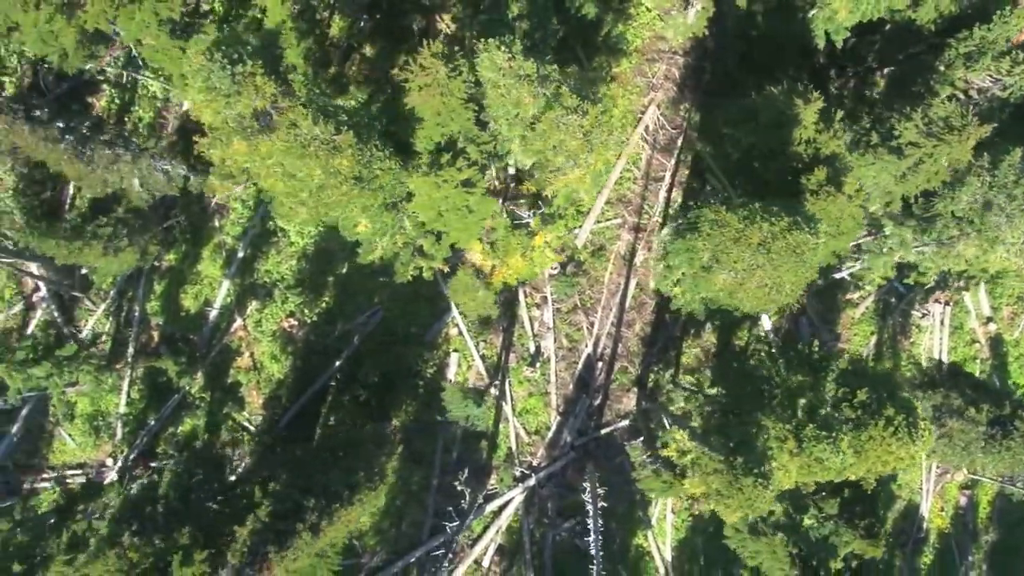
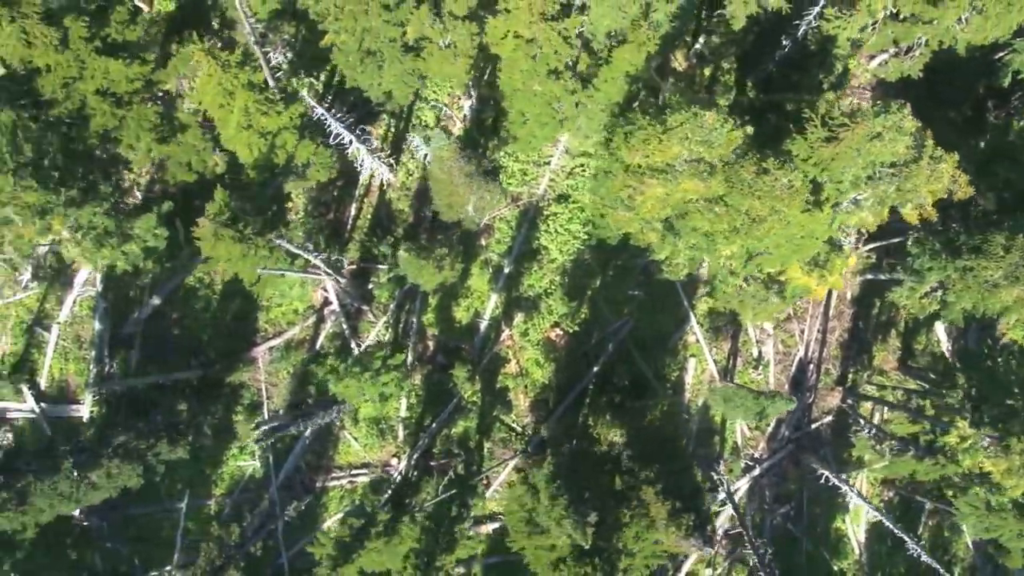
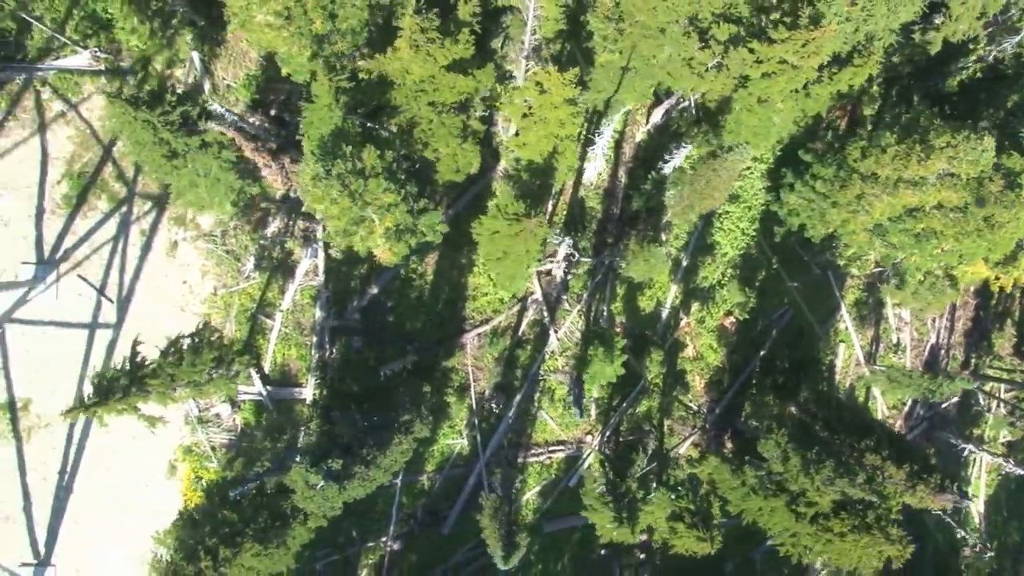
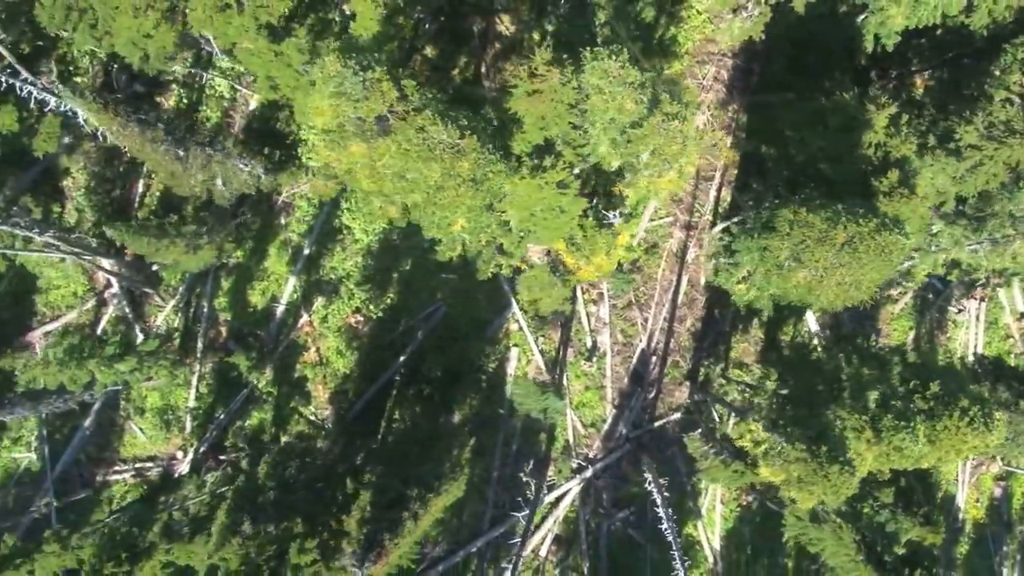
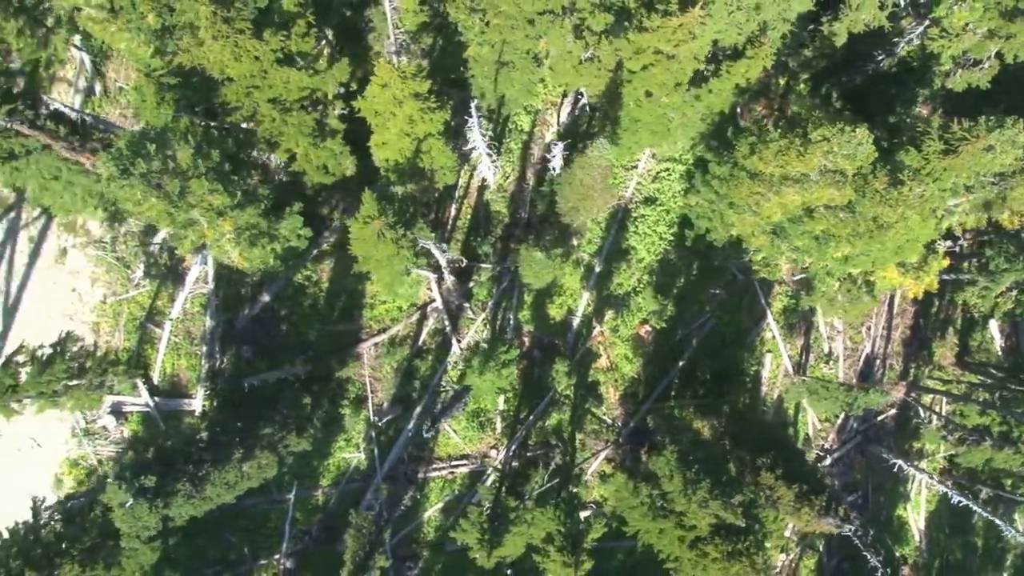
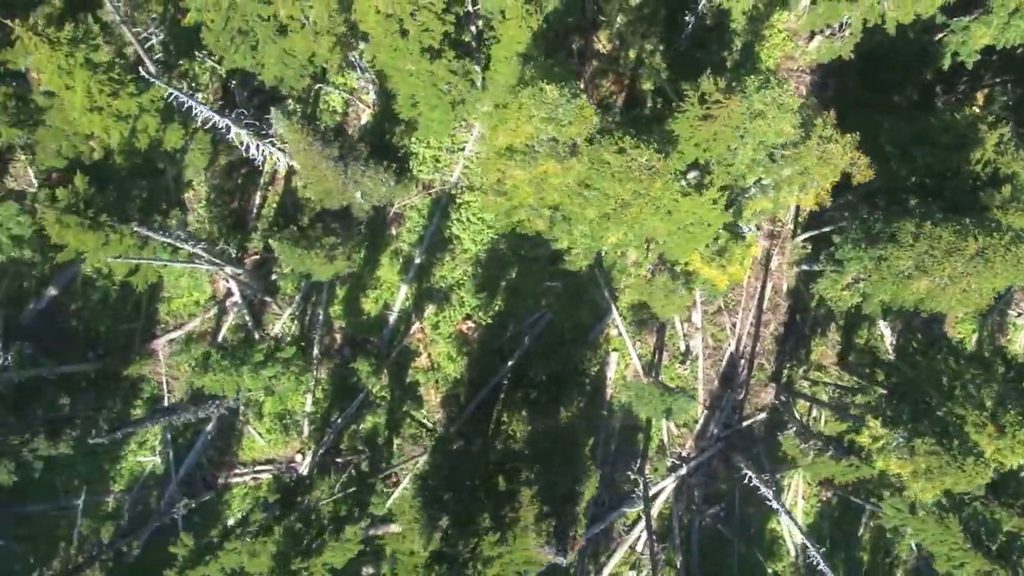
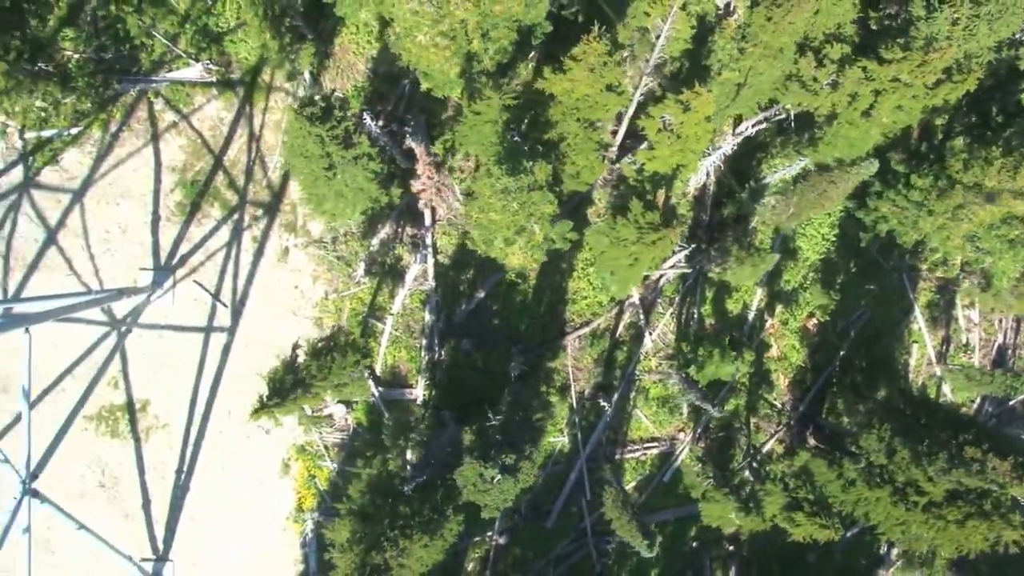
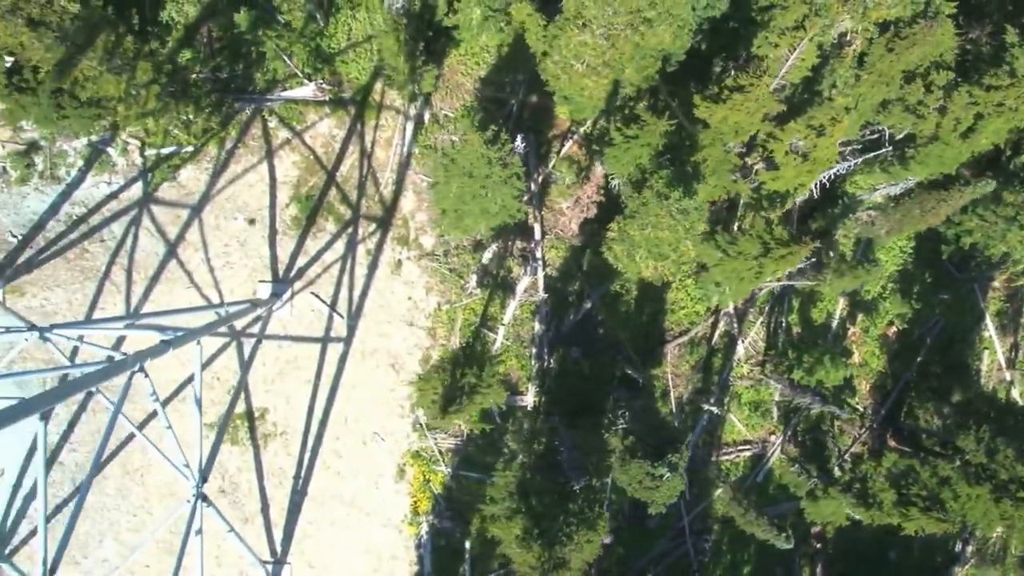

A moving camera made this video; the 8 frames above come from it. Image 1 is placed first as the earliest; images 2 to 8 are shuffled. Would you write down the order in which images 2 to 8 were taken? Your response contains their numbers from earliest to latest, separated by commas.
4, 6, 2, 5, 3, 7, 8
